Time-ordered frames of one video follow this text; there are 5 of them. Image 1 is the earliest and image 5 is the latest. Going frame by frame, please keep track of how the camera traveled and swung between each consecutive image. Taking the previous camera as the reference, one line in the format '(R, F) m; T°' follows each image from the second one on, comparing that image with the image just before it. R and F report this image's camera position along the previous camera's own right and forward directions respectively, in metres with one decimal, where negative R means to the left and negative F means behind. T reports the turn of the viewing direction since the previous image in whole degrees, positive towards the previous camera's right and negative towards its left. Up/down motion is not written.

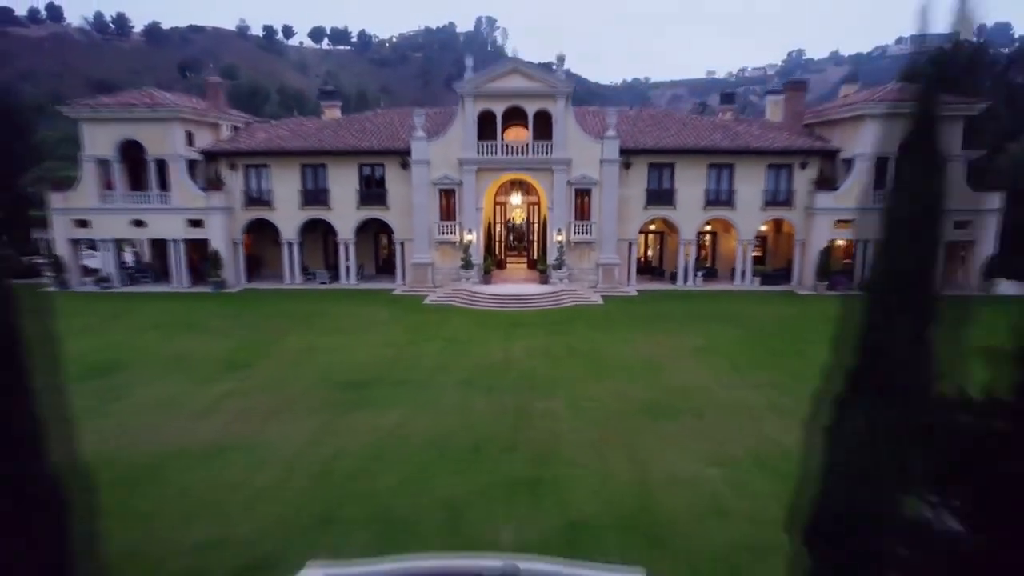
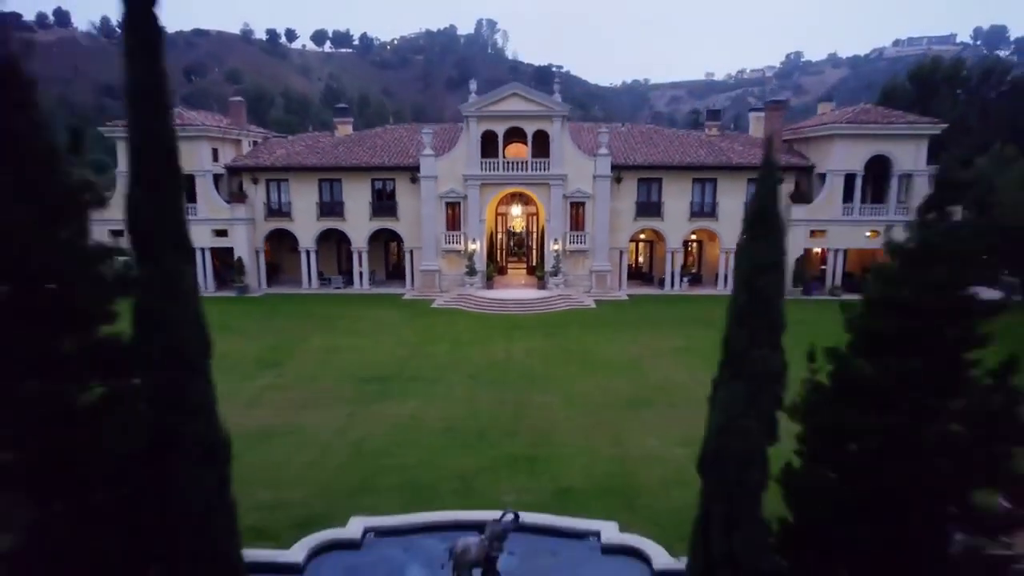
(0.0, -1.8) m; 0°
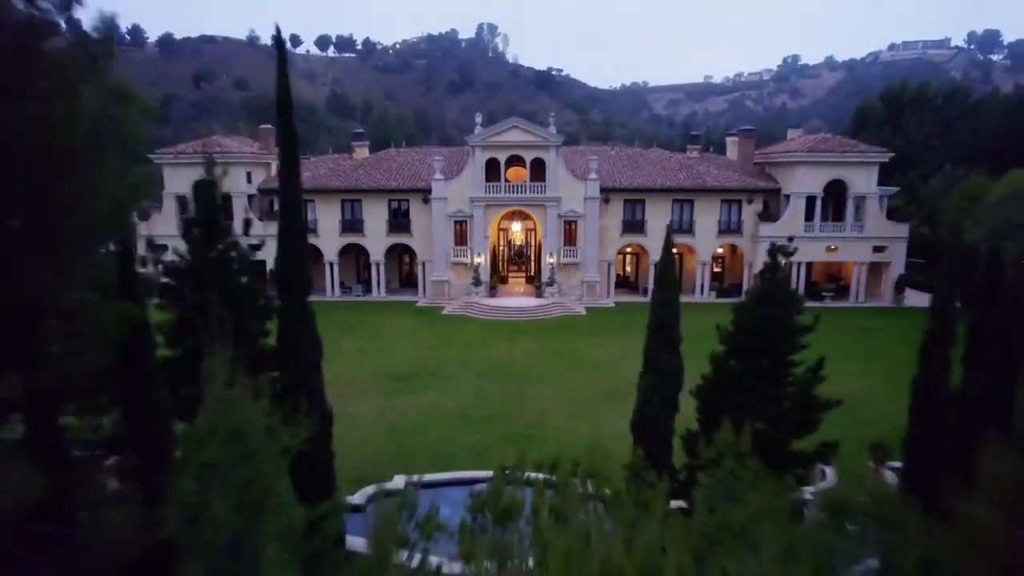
(0.0, -2.9) m; 0°
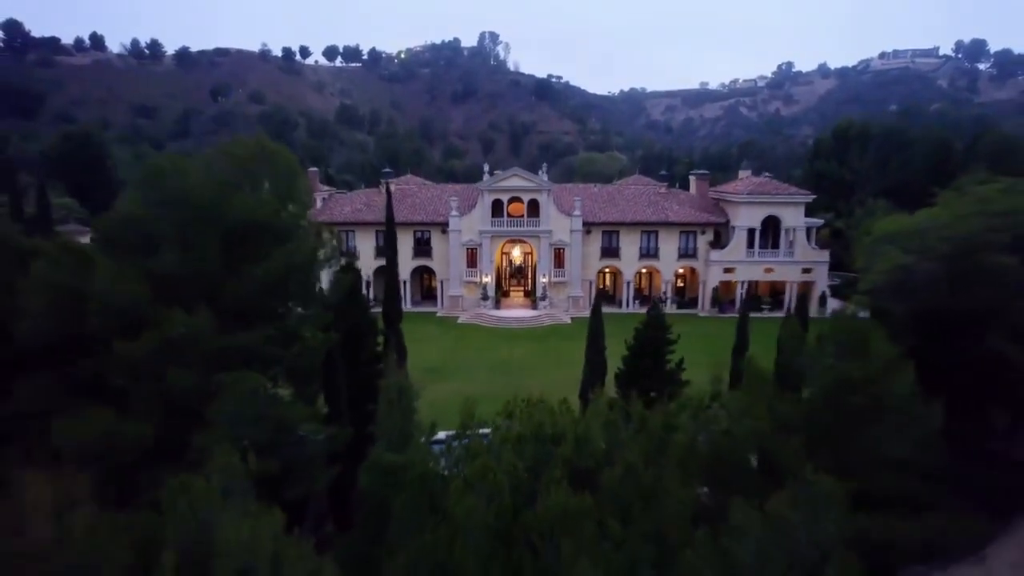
(0.0, -6.3) m; 0°
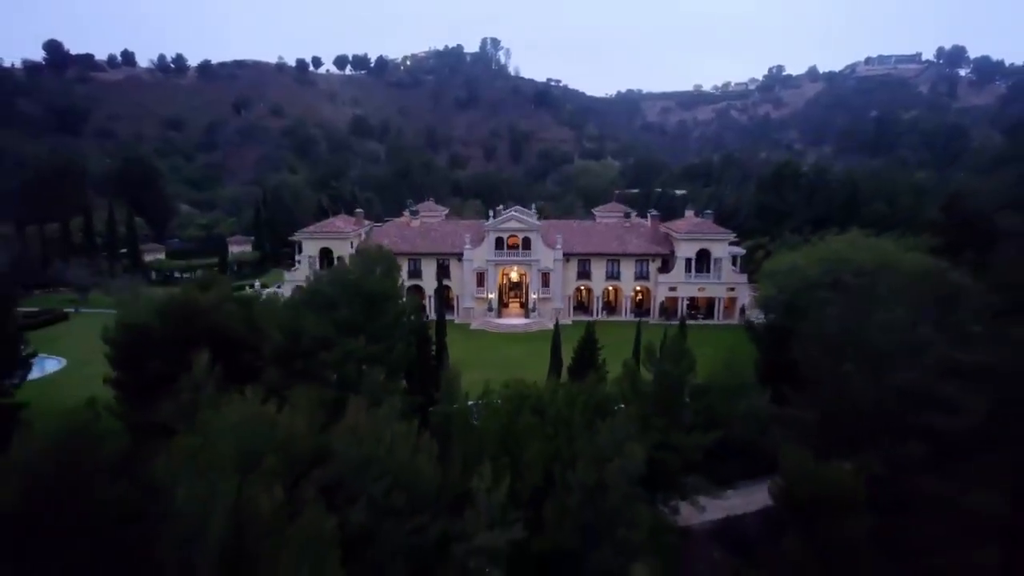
(+0.2, -10.5) m; 0°
